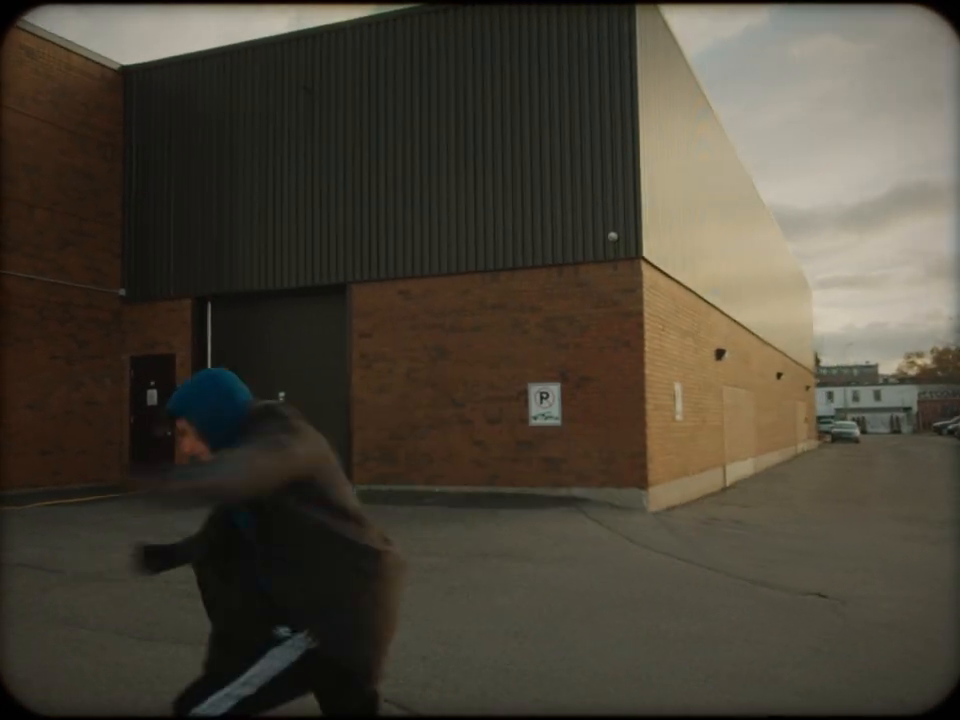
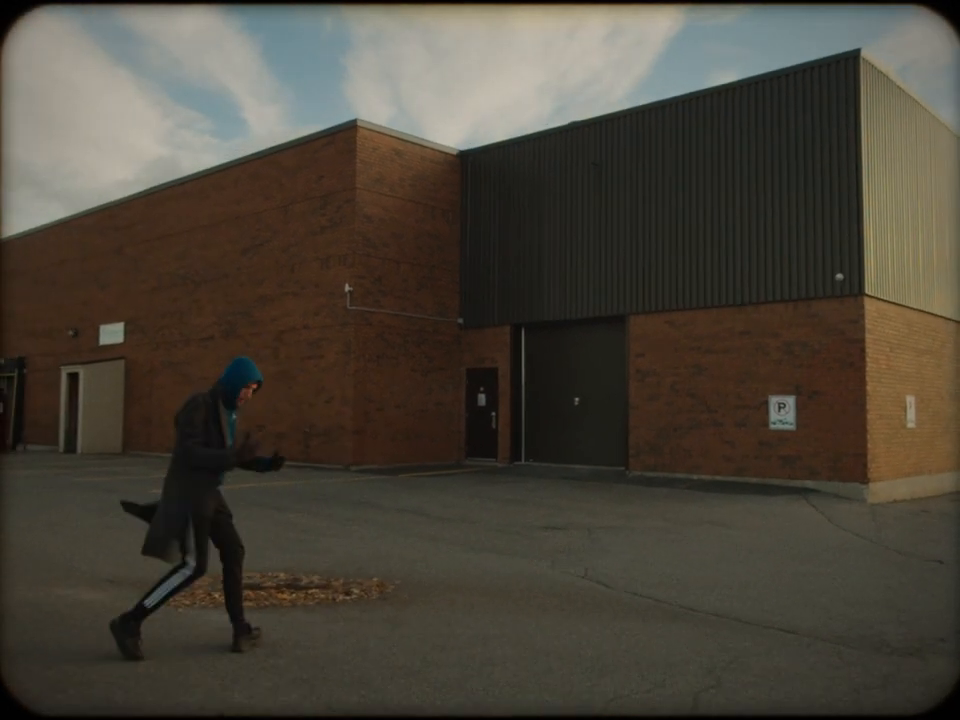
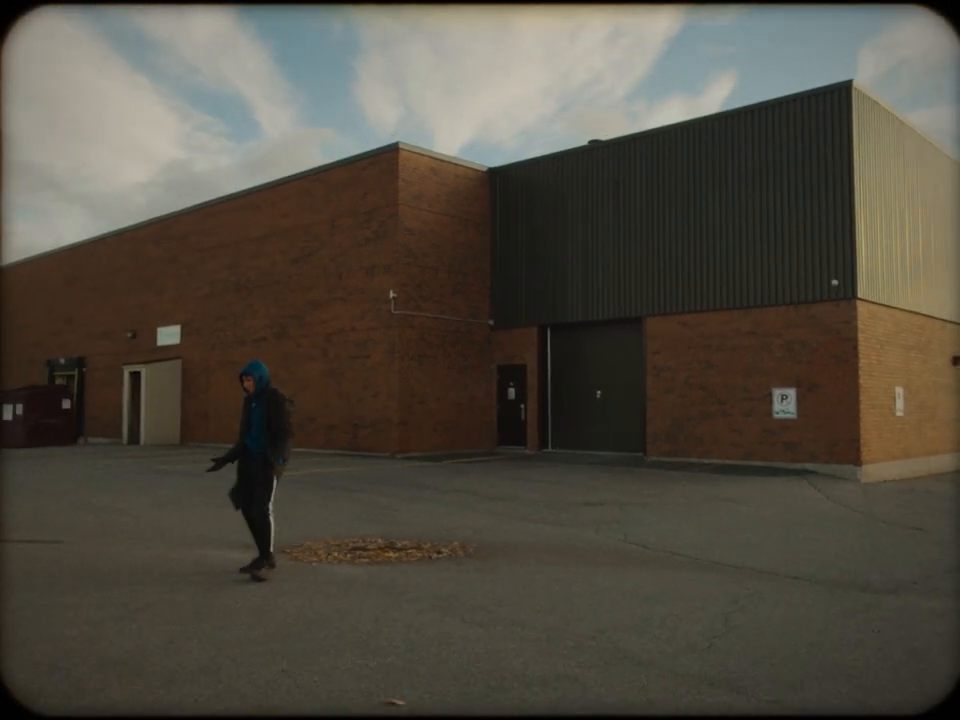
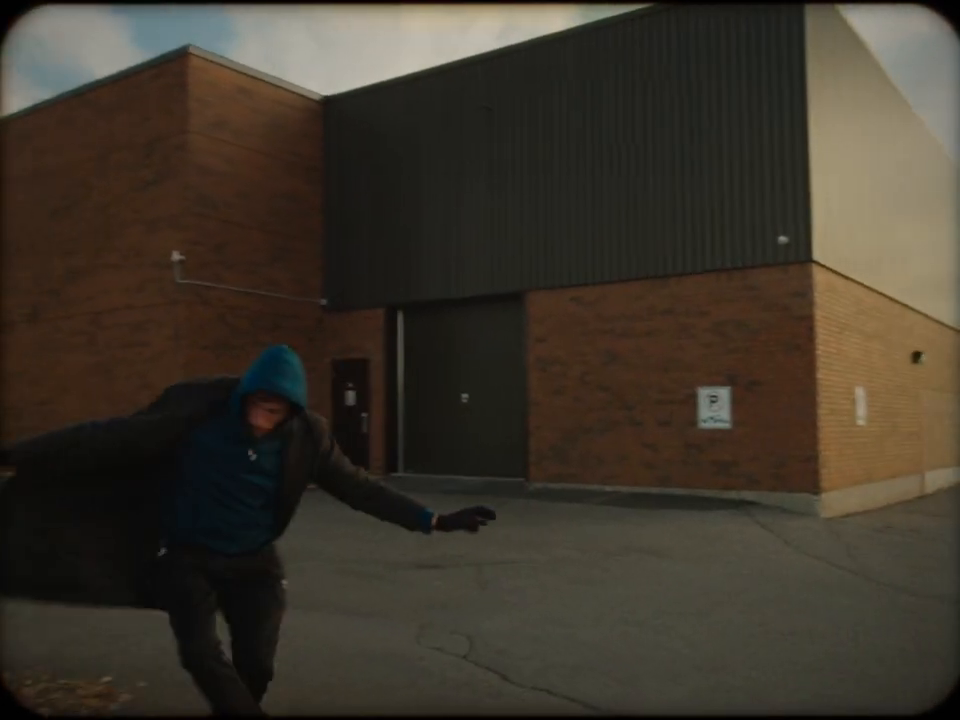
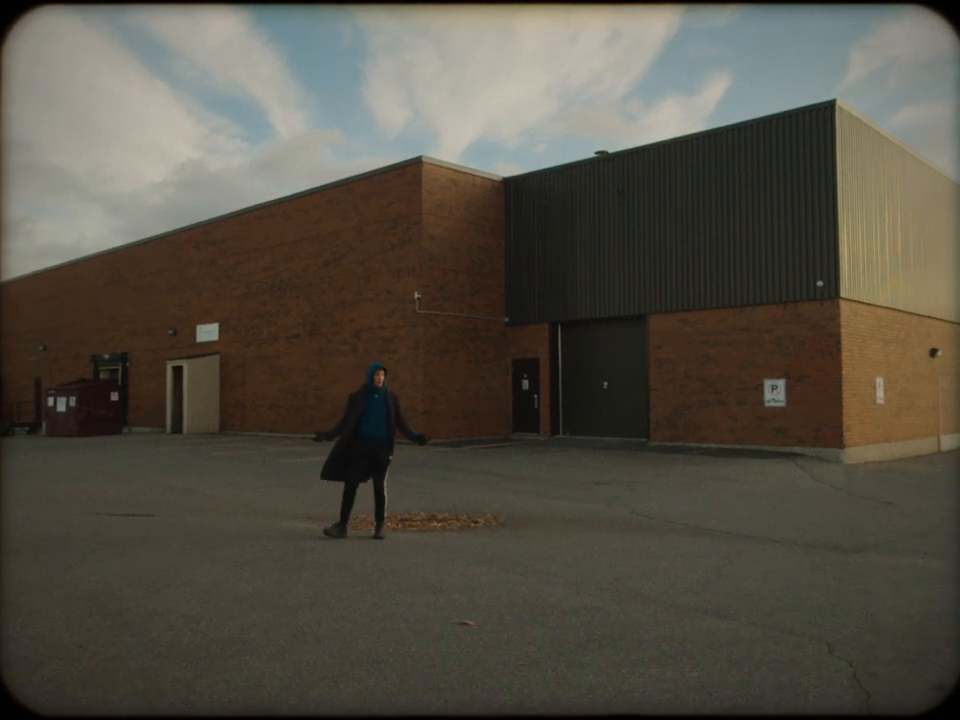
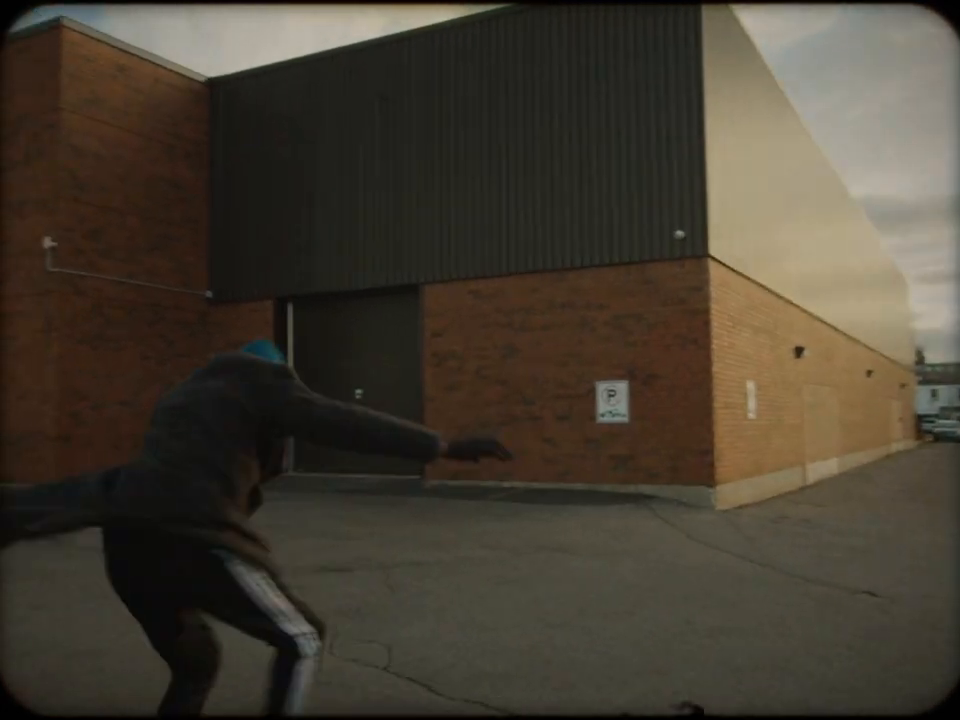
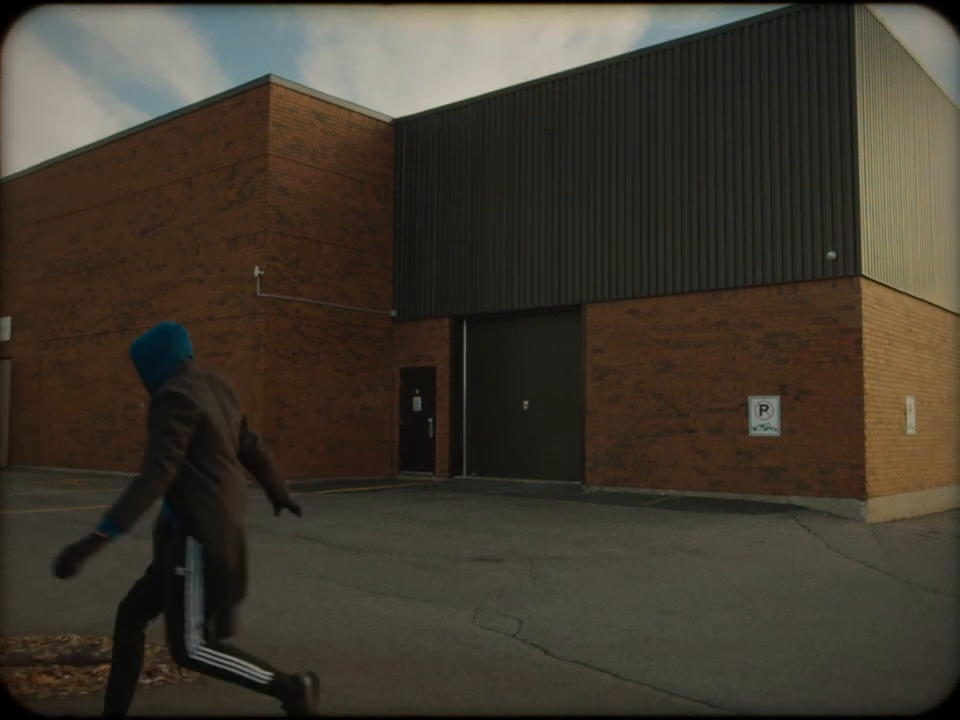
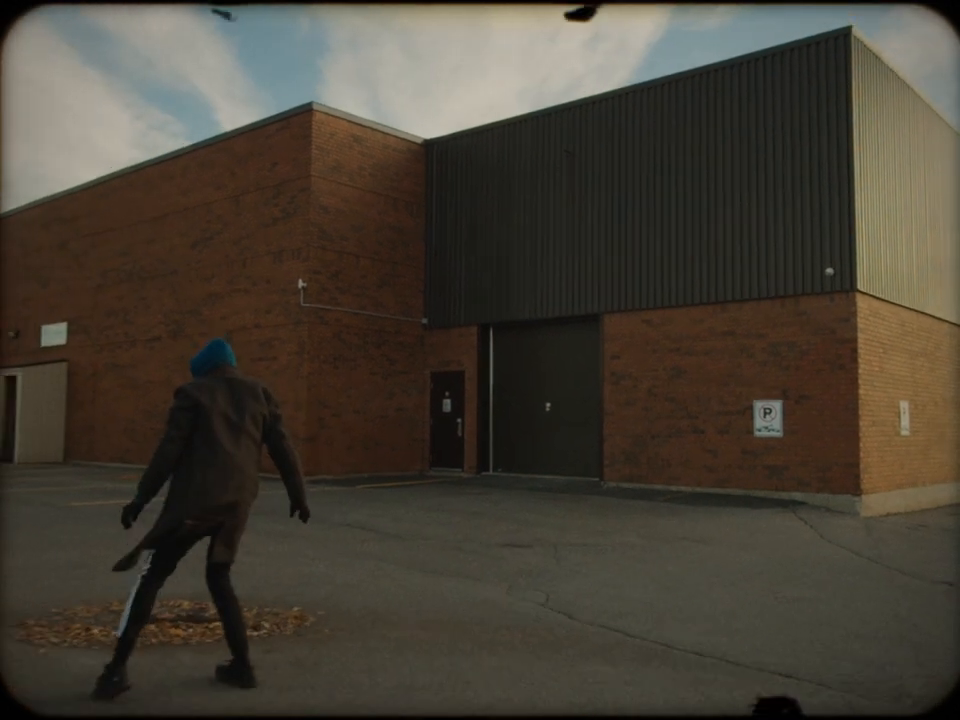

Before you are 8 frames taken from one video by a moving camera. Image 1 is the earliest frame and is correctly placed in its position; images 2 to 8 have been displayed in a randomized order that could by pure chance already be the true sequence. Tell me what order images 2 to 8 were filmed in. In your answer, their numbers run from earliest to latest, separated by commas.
6, 4, 7, 8, 2, 3, 5
